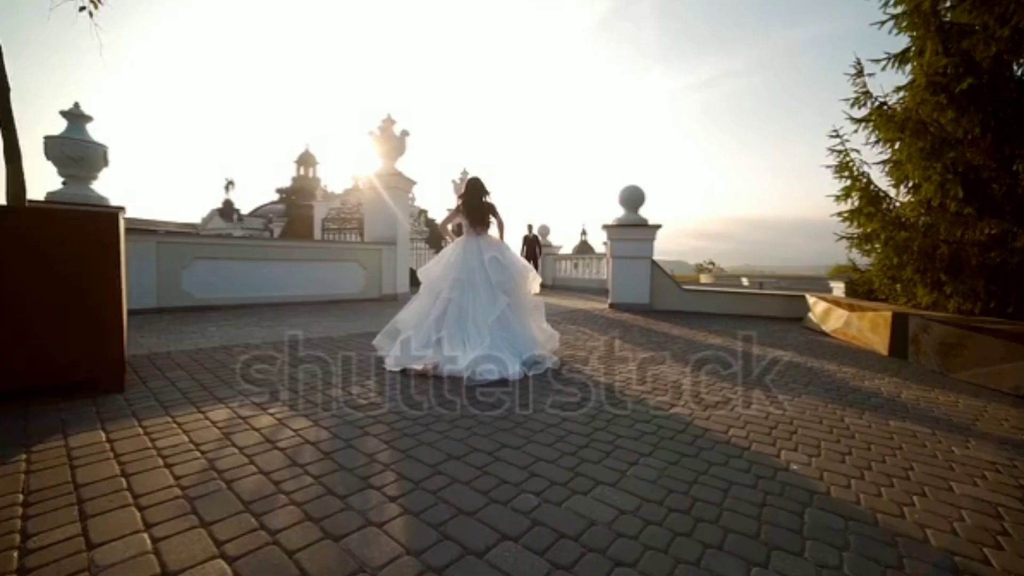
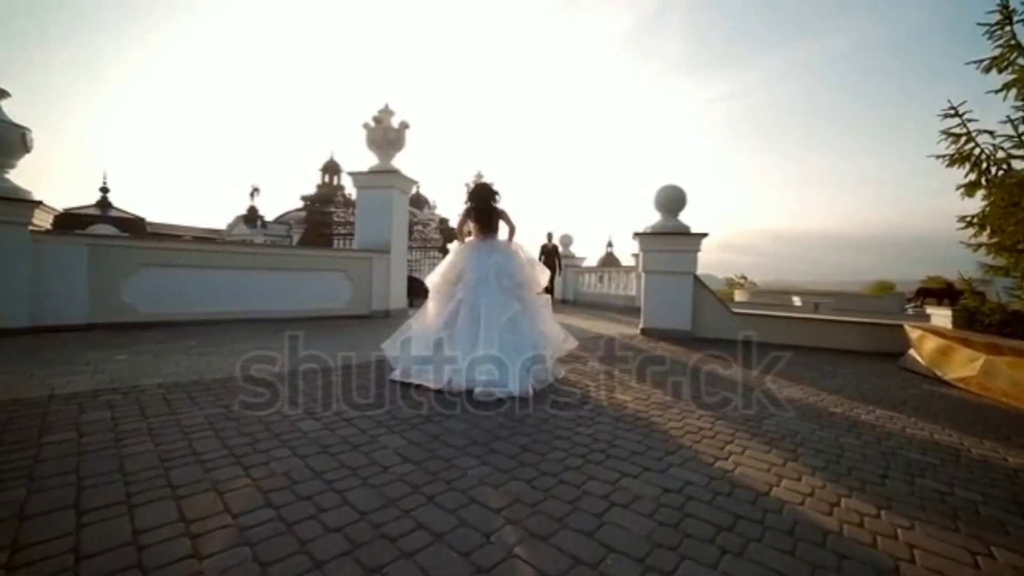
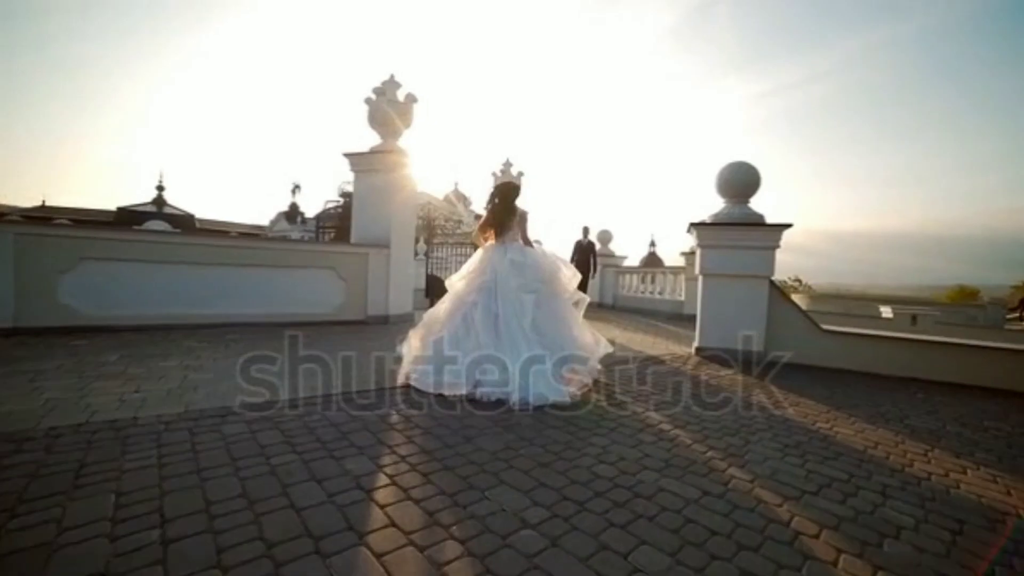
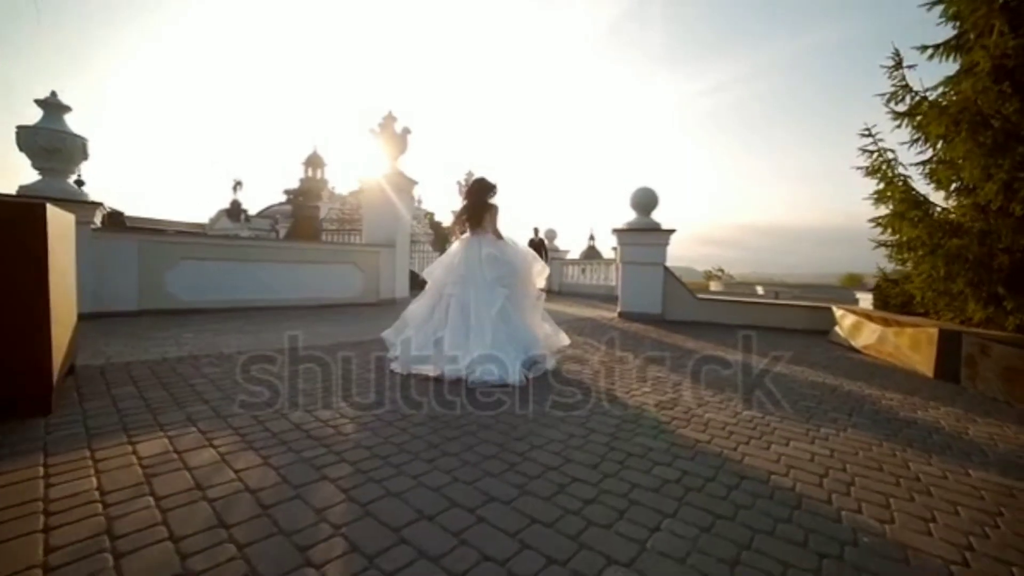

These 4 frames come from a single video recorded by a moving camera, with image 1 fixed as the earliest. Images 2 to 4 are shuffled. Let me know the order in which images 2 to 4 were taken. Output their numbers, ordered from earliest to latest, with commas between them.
4, 2, 3
